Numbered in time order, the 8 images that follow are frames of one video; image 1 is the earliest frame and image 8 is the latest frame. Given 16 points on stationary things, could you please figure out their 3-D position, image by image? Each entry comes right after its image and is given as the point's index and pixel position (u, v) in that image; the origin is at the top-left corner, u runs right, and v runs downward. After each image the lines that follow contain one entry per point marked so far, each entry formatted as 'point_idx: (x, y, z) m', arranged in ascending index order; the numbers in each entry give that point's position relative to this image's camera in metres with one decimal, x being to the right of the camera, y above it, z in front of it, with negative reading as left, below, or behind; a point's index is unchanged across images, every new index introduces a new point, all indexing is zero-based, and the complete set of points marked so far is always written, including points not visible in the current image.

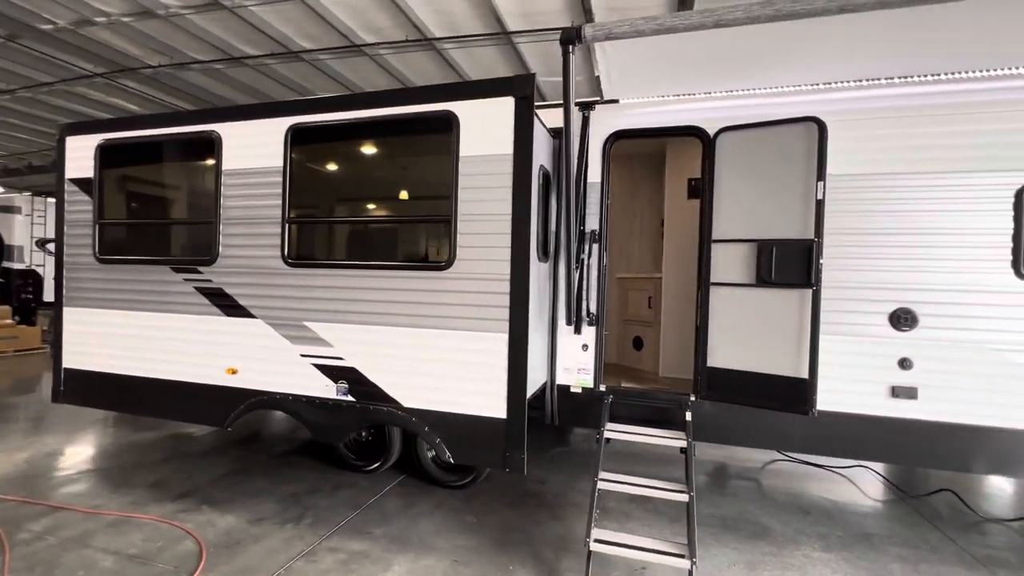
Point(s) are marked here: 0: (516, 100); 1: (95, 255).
0: (0.0, +1.2, +2.9) m
1: (-3.5, +0.3, +4.0) m
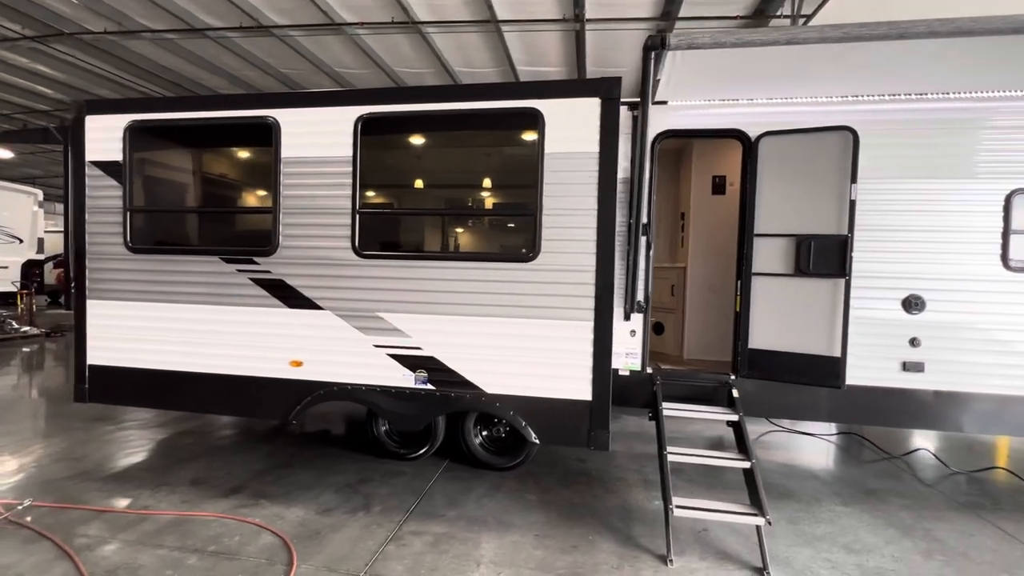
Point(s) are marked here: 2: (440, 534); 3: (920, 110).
0: (+0.6, +1.2, +3.1) m
1: (-3.1, +0.3, +3.7) m
2: (-0.5, -1.7, +3.3) m
3: (+3.2, +1.4, +3.6) m
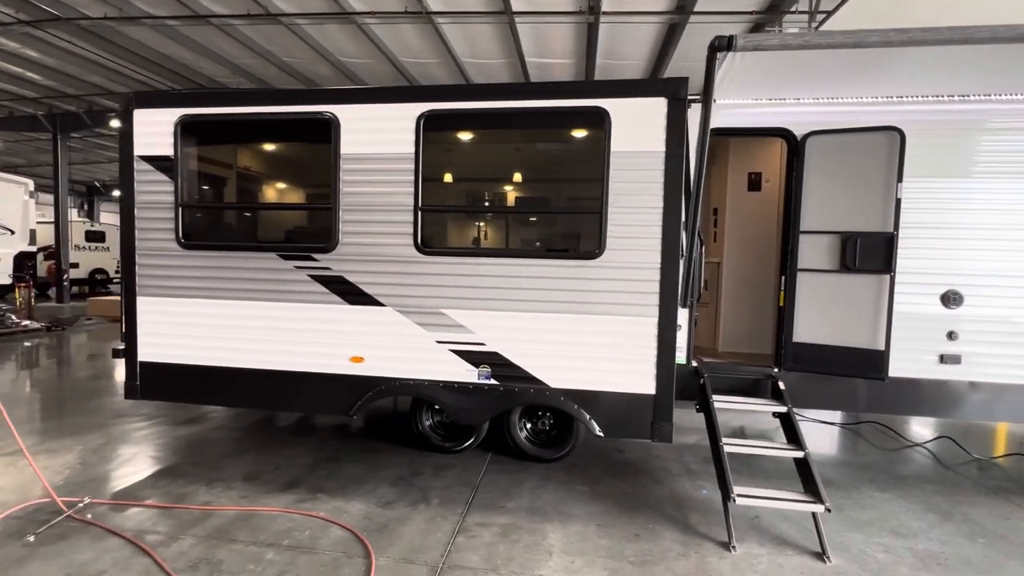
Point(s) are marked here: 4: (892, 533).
0: (+1.1, +1.2, +3.1) m
1: (-2.6, +0.4, +3.7) m
2: (0.0, -1.7, +3.3) m
3: (+3.6, +1.4, +3.7) m
4: (+2.7, -1.8, +3.4) m
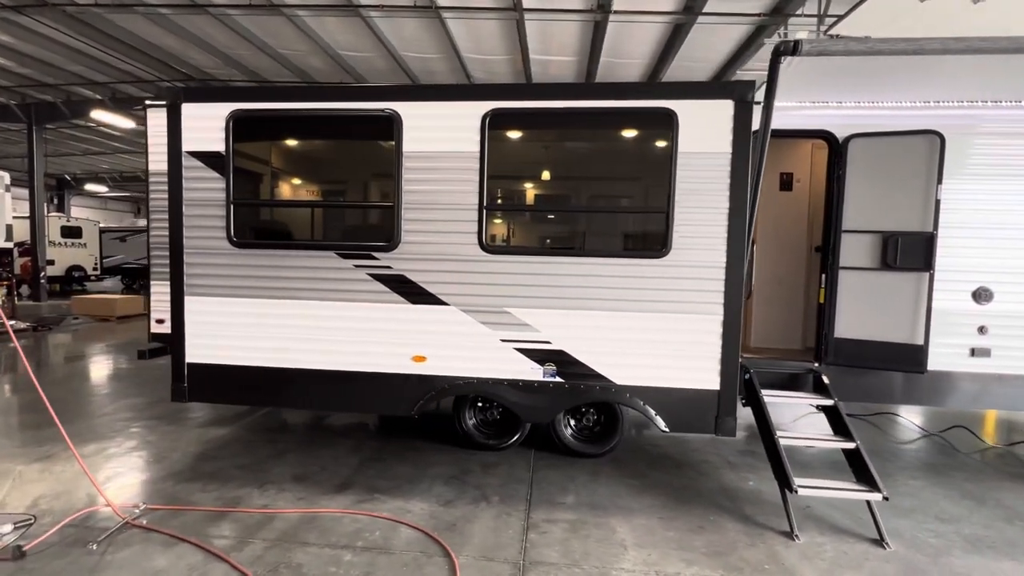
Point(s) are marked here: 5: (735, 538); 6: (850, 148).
0: (+1.5, +1.3, +3.2) m
1: (-2.2, +0.4, +3.6) m
2: (+0.4, -1.7, +3.4) m
3: (+4.0, +1.4, +3.9) m
4: (+3.2, -1.7, +3.5) m
5: (+1.5, -1.7, +3.2) m
6: (+2.9, +1.2, +4.0) m
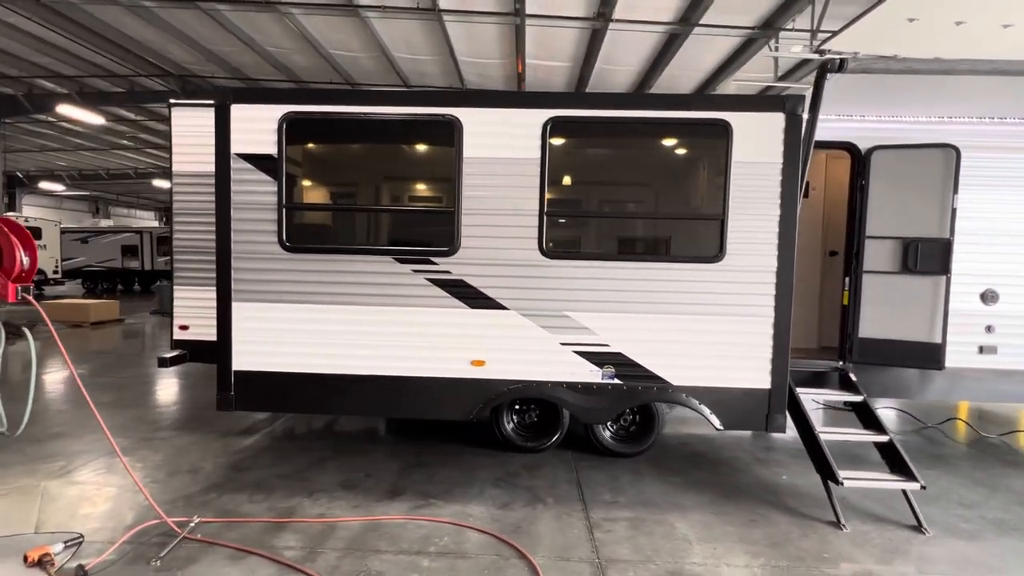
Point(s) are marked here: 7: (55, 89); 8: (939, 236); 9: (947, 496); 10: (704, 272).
0: (+2.0, +1.2, +3.4) m
1: (-1.7, +0.3, +3.5) m
2: (+0.9, -1.7, +3.5) m
3: (+4.4, +1.4, +4.2) m
4: (+3.6, -1.8, +3.8) m
5: (+2.0, -1.7, +3.4) m
6: (+3.3, +1.2, +4.3) m
7: (-12.3, +5.4, +12.6) m
8: (+3.8, +0.5, +4.1) m
9: (+3.6, -1.7, +3.9) m
10: (+1.4, +0.1, +3.5) m
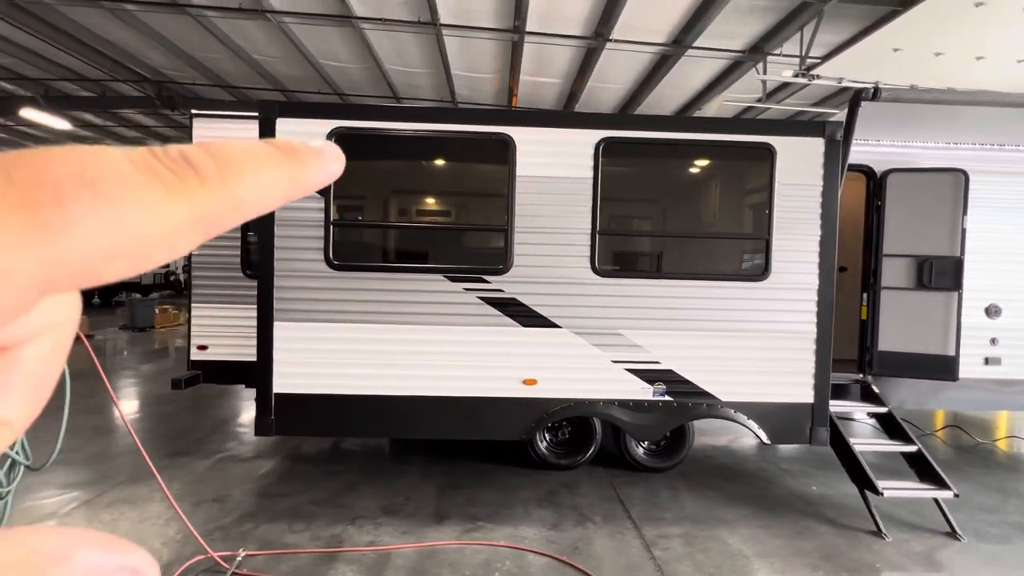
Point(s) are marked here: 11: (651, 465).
0: (+2.4, +1.1, +3.5) m
1: (-1.3, +0.2, +3.4) m
2: (+1.3, -1.8, +3.5) m
3: (+4.8, +1.3, +4.5) m
4: (+4.0, -1.9, +4.0) m
5: (+2.4, -1.9, +3.5) m
6: (+3.6, +1.0, +4.5) m
7: (-12.5, +5.0, +11.9) m
8: (+4.1, +0.3, +4.4) m
9: (+4.0, -1.9, +4.1) m
10: (+1.8, 0.0, +3.5) m
11: (+1.3, -1.7, +4.5) m
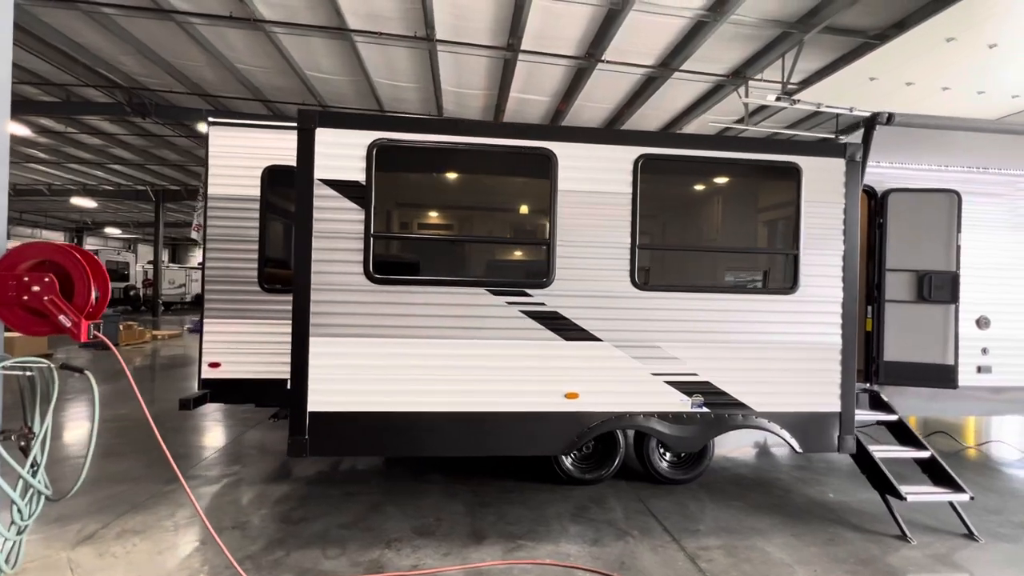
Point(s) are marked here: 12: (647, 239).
0: (+2.7, +1.0, +3.7) m
1: (-1.0, +0.1, +3.4) m
2: (+1.6, -1.9, +3.5) m
3: (+5.0, +1.1, +4.9) m
4: (+4.3, -2.0, +4.2) m
5: (+2.7, -2.0, +3.6) m
6: (+3.8, +0.9, +4.8) m
7: (-12.7, +4.6, +11.2) m
8: (+4.3, +0.2, +4.7) m
9: (+4.3, -2.0, +4.3) m
10: (+2.1, -0.1, +3.7) m
11: (+1.6, -1.8, +4.6) m
12: (+1.0, +0.4, +3.6) m
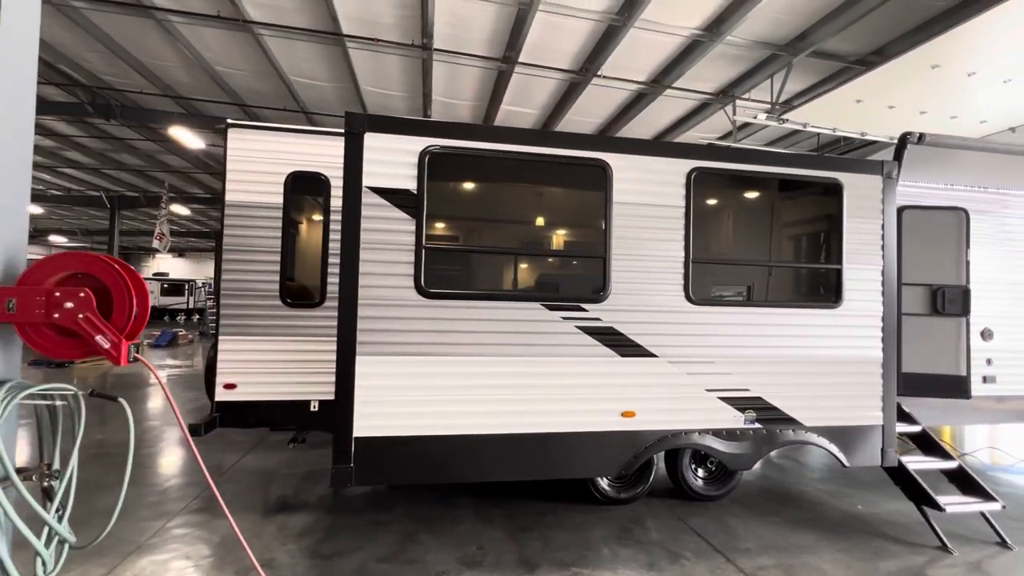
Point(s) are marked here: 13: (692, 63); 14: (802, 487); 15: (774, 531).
0: (+3.0, +0.9, +3.8) m
1: (-0.6, 0.0, +3.2) m
2: (+2.0, -2.0, +3.5) m
3: (+5.3, +1.0, +5.2) m
4: (+4.6, -2.1, +4.3) m
5: (+3.1, -2.1, +3.6) m
6: (+4.1, +0.8, +5.0) m
7: (-12.9, +4.4, +10.2) m
8: (+4.6, 0.0, +4.9) m
9: (+4.6, -2.1, +4.5) m
10: (+2.5, -0.2, +3.7) m
11: (+1.9, -2.0, +4.5) m
12: (+1.4, +0.3, +3.6) m
13: (+3.1, +3.7, +7.7) m
14: (+3.1, -2.1, +5.0) m
15: (+2.2, -2.1, +4.0) m
